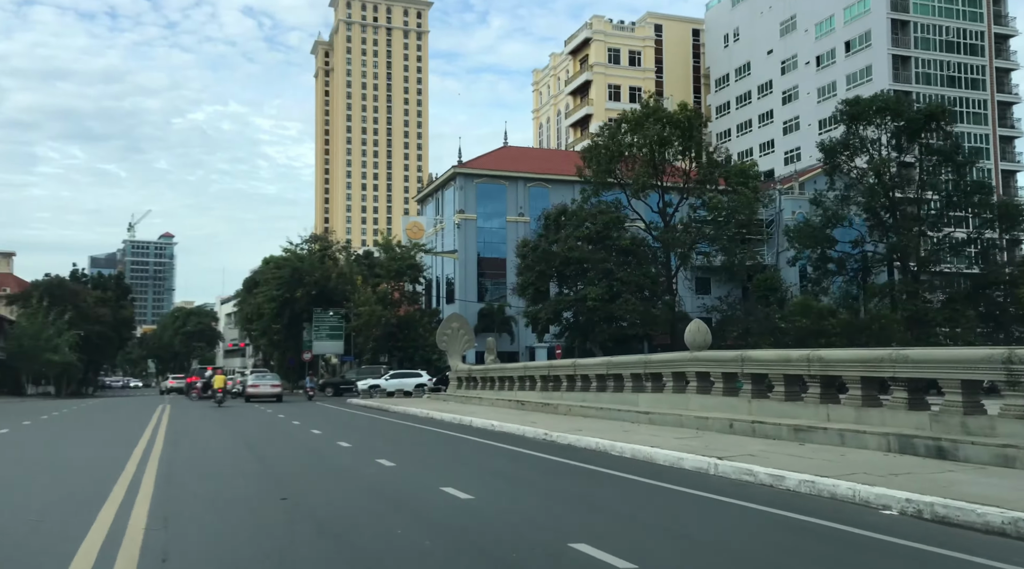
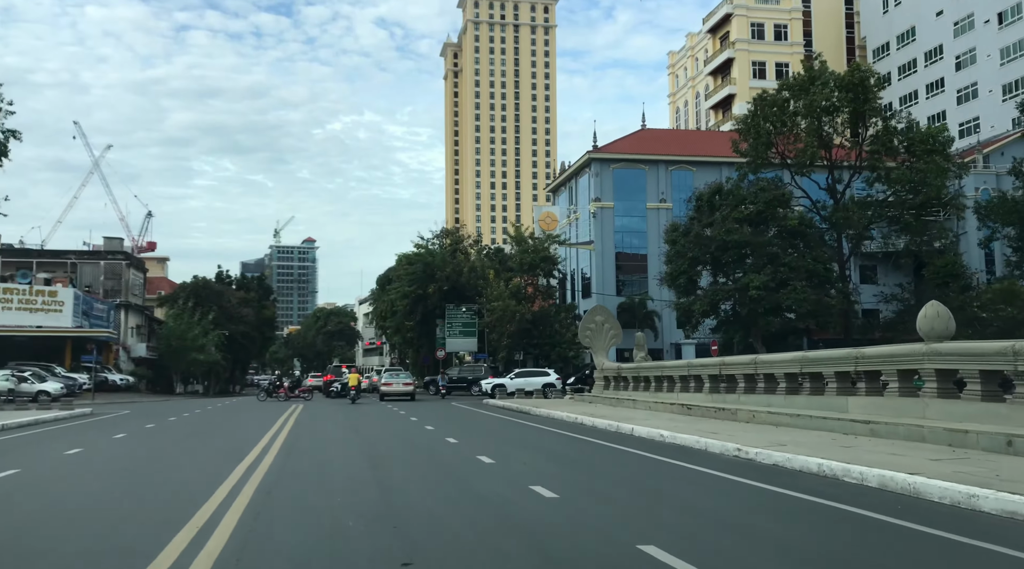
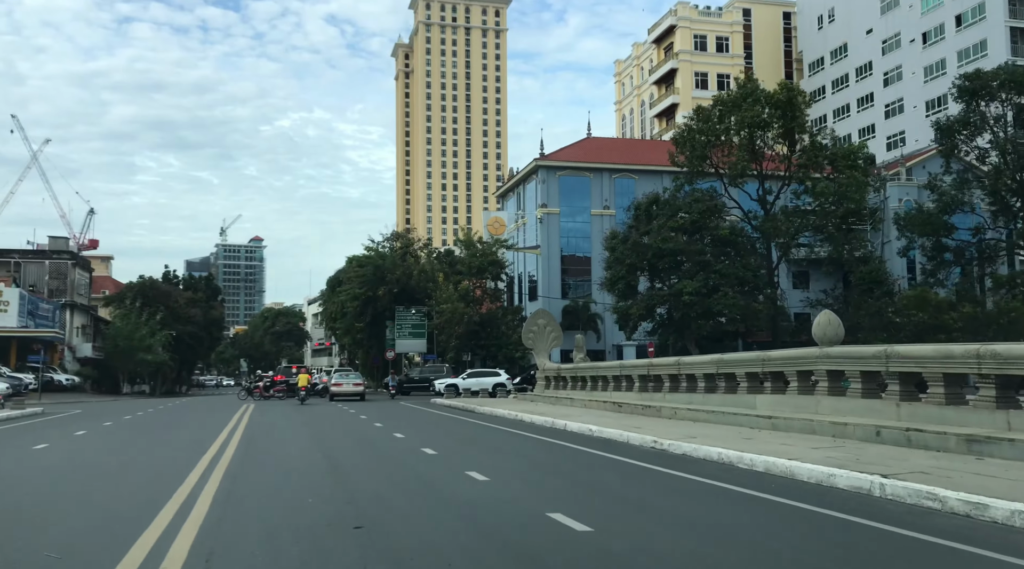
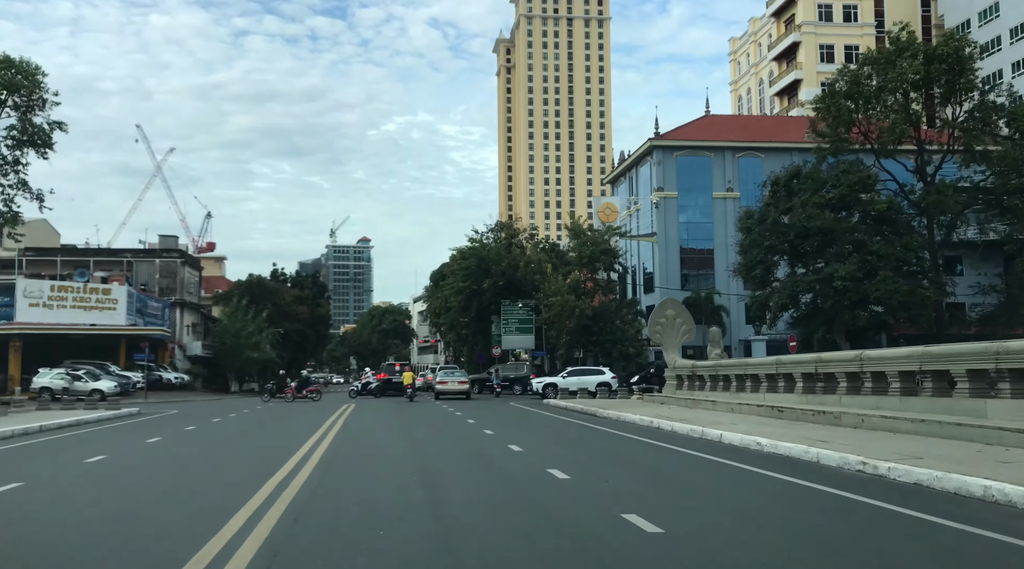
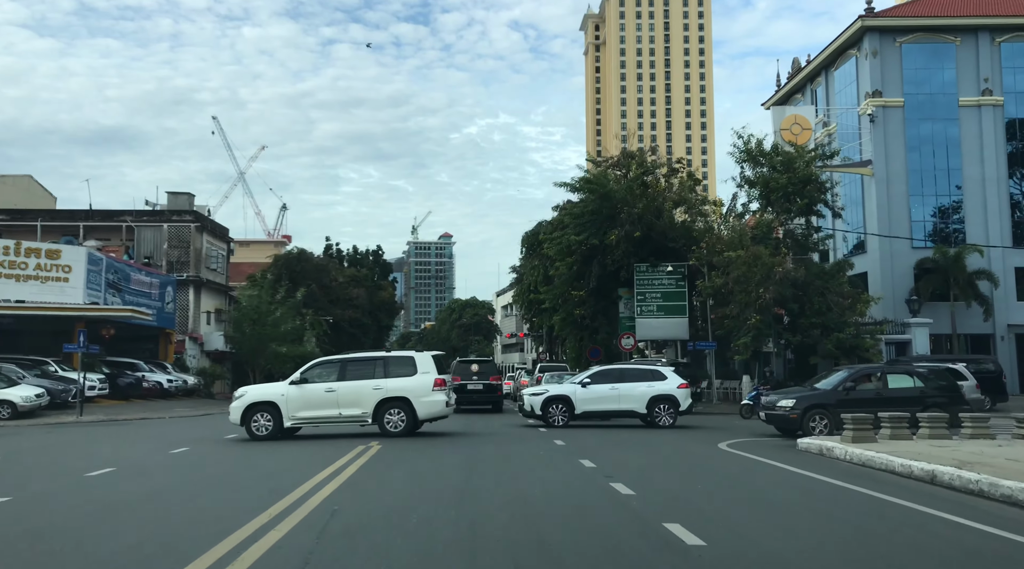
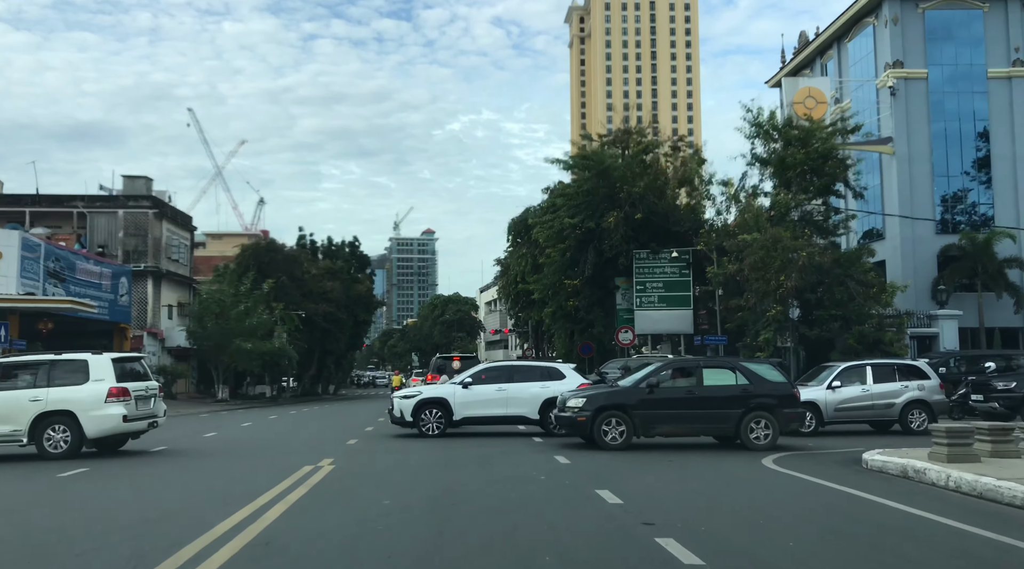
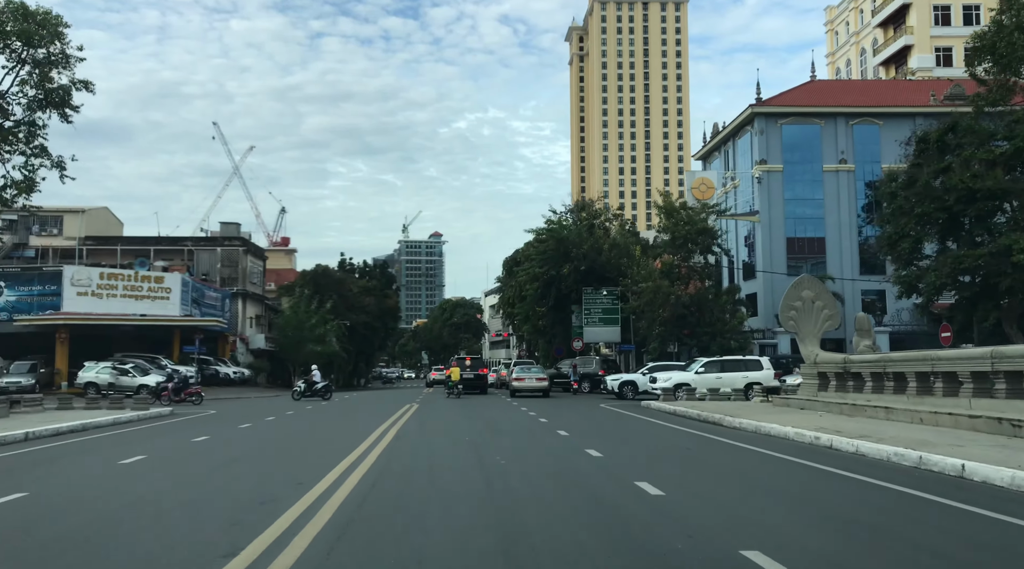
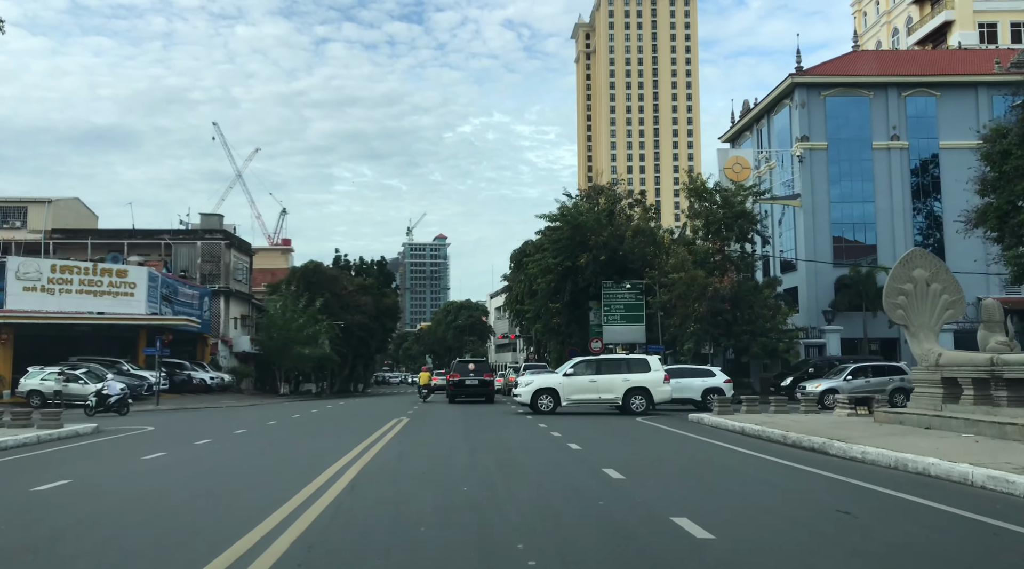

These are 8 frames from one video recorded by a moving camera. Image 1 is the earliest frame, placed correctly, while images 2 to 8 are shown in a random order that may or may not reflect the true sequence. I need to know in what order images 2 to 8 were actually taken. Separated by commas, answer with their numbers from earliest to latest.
3, 2, 4, 7, 8, 5, 6
